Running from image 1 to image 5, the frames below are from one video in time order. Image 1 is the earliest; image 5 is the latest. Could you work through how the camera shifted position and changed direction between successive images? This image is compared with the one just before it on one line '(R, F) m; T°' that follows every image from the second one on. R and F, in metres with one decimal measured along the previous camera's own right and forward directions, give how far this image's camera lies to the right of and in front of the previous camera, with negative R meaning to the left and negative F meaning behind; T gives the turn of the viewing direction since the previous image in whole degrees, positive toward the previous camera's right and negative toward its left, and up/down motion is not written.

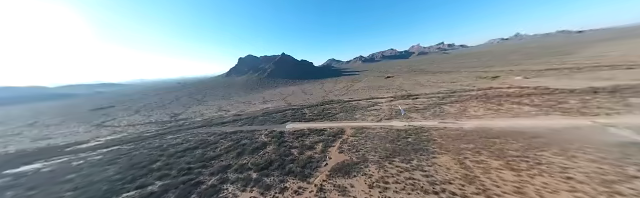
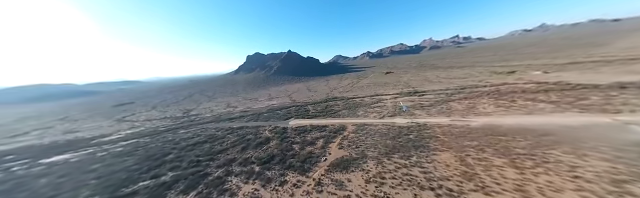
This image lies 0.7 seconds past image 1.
(+0.5, -0.2) m; -3°
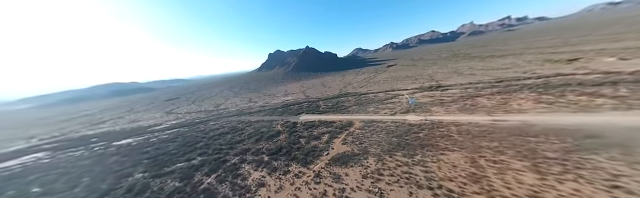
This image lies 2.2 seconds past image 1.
(+1.1, -0.3) m; -7°
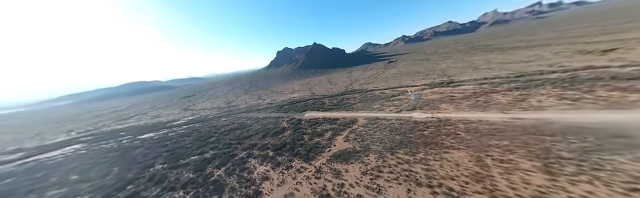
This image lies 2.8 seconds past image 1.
(+0.5, -0.2) m; -3°
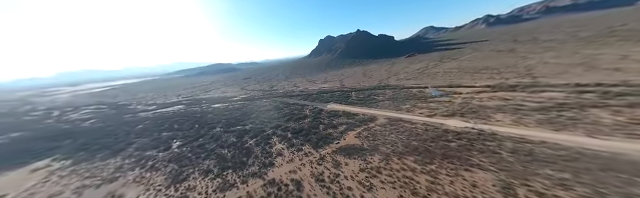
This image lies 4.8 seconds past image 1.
(+1.8, -0.4) m; -15°
